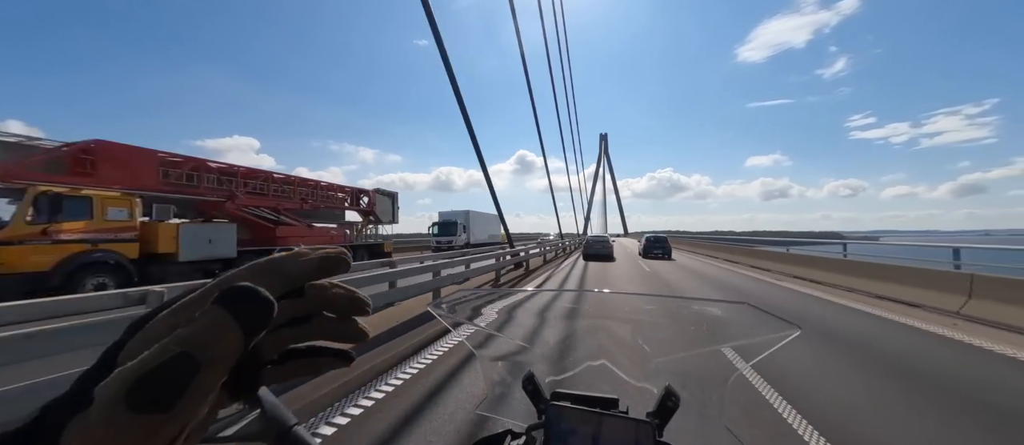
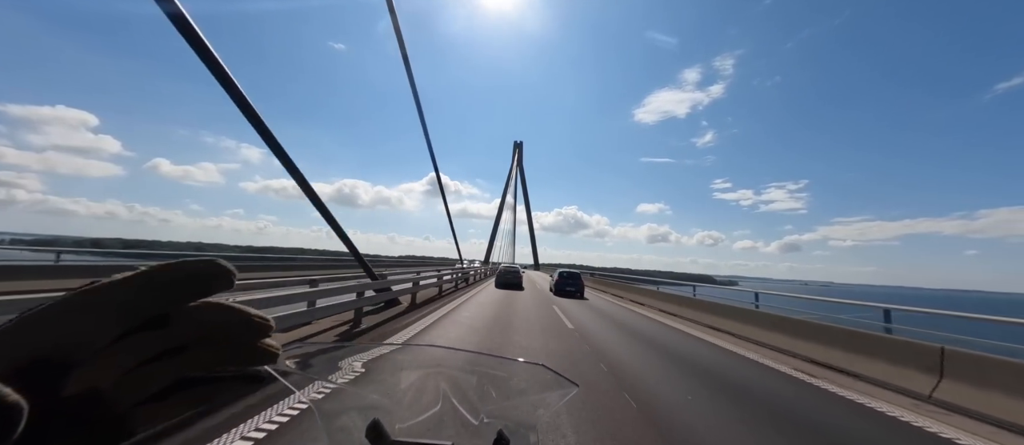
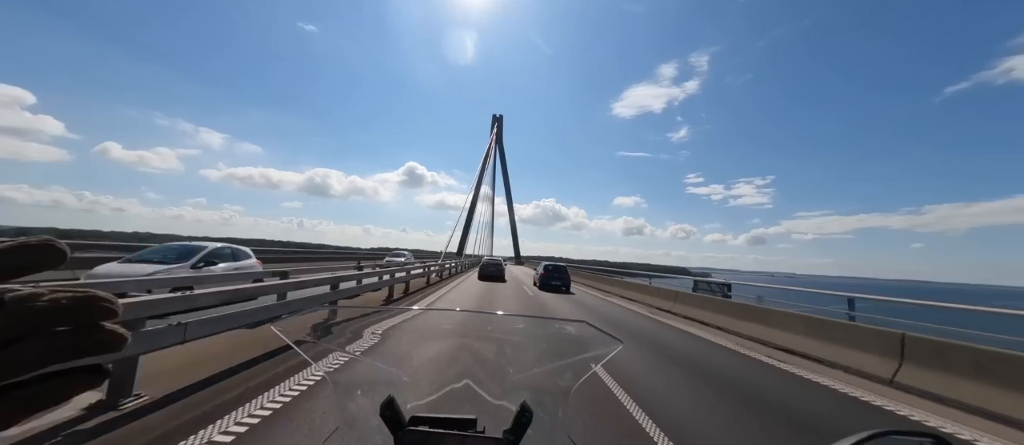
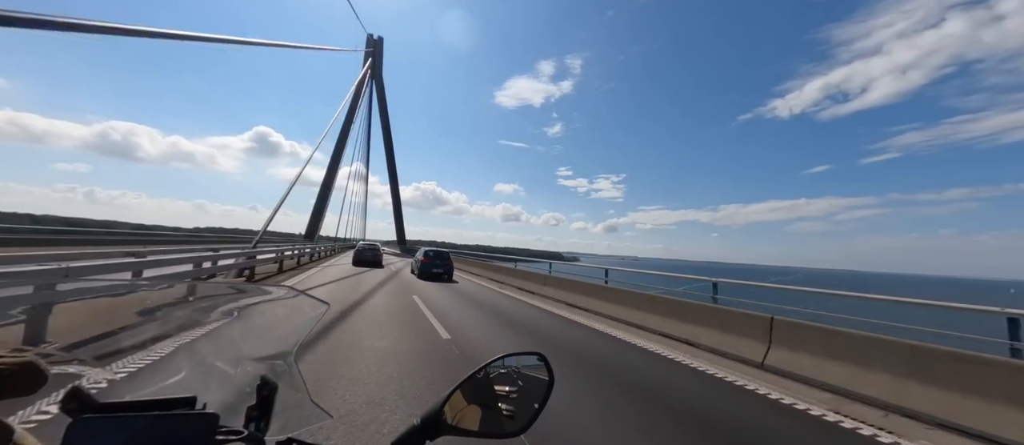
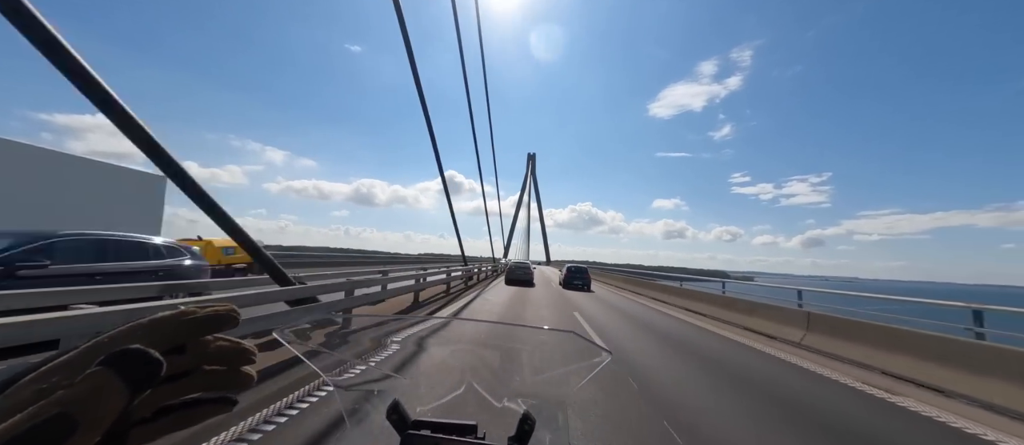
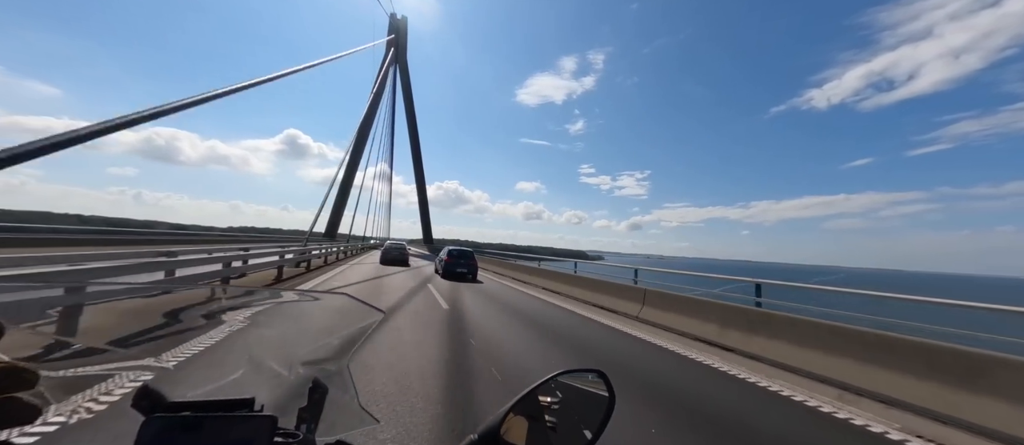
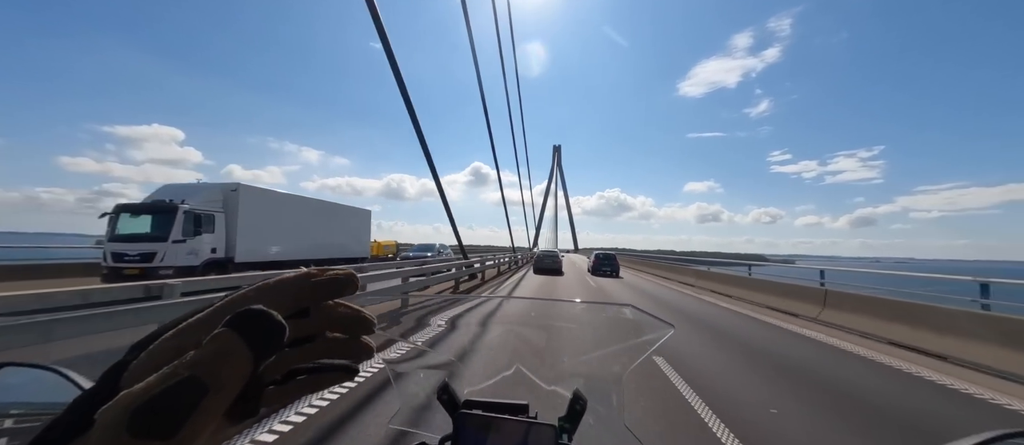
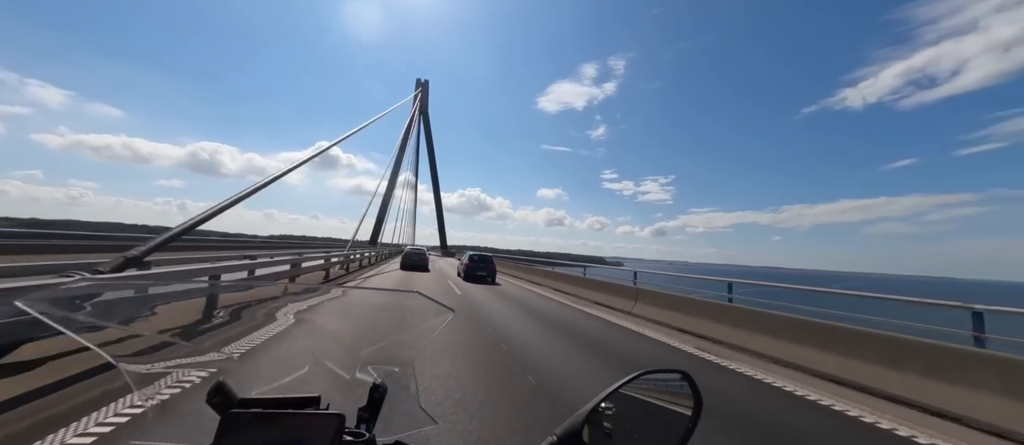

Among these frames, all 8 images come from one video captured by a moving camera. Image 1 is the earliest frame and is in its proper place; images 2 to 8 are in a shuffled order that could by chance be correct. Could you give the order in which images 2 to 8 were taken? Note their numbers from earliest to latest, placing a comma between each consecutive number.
7, 5, 2, 3, 8, 4, 6
